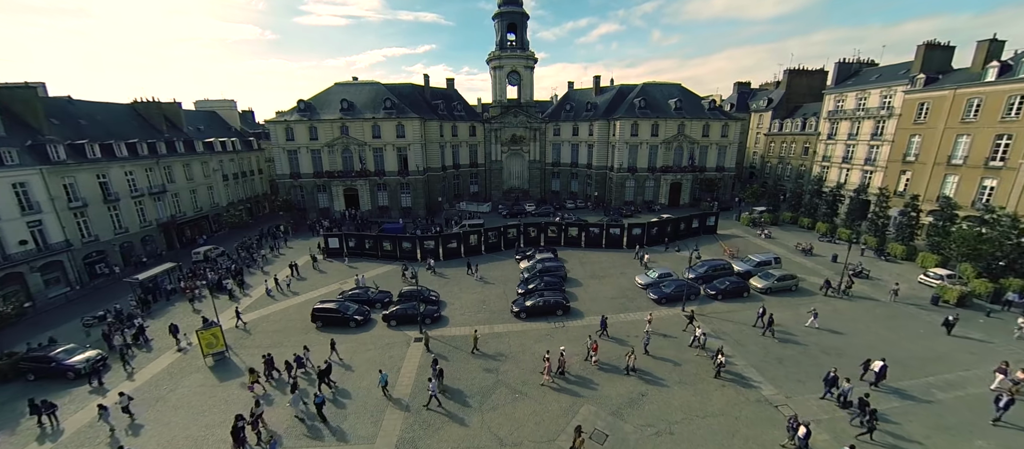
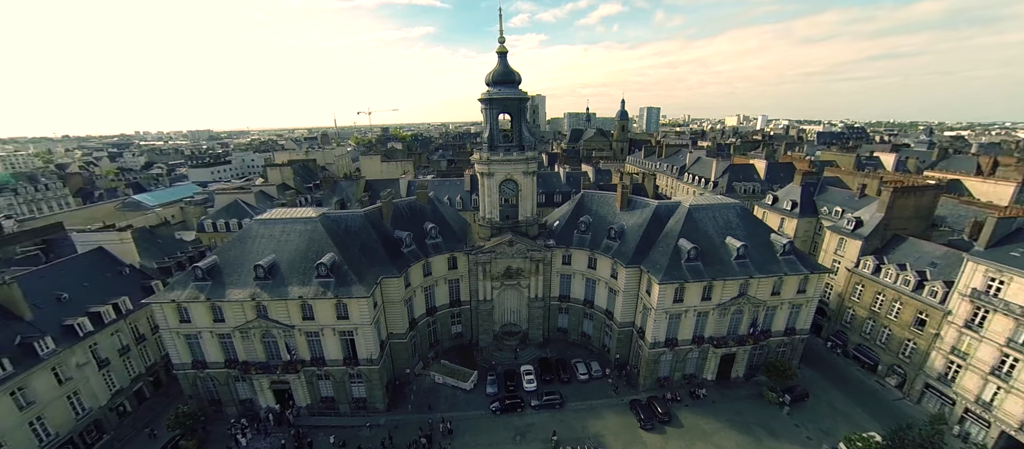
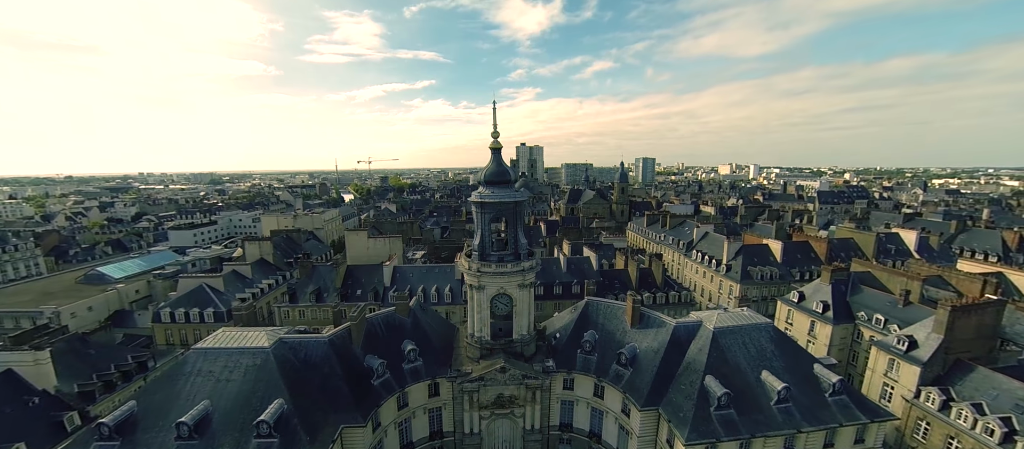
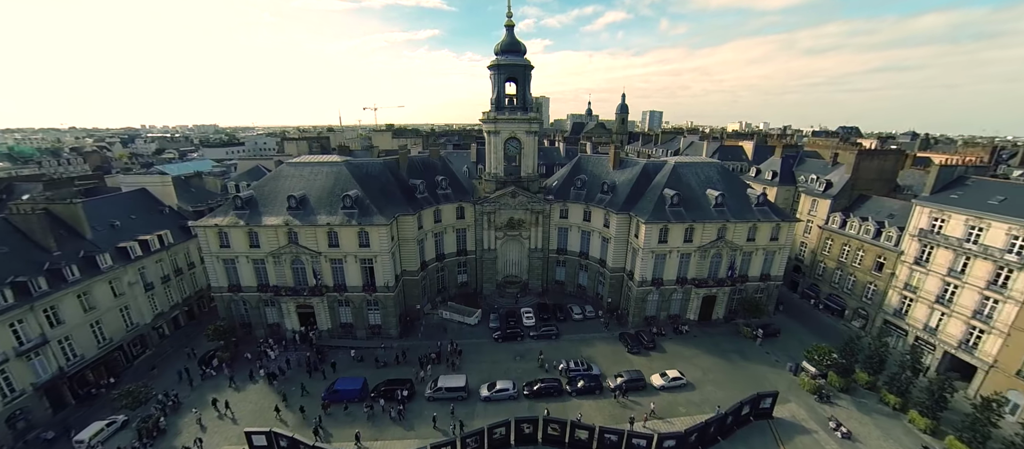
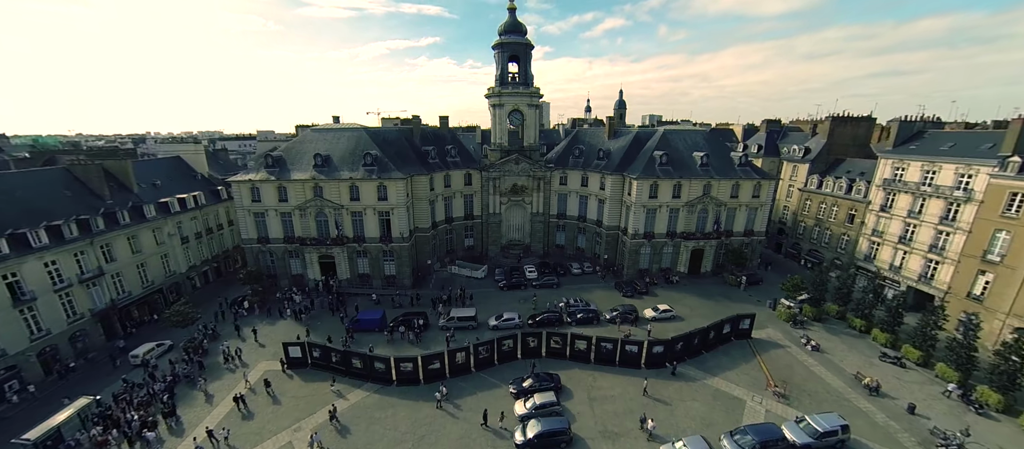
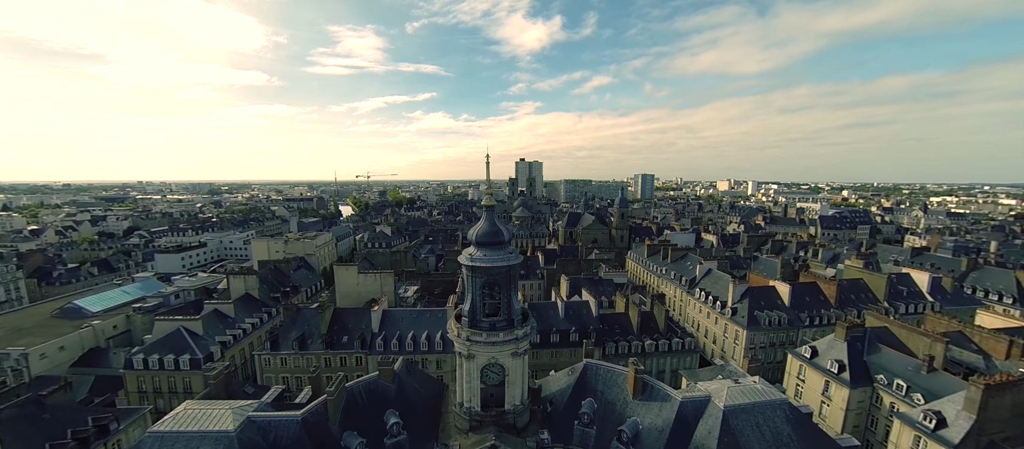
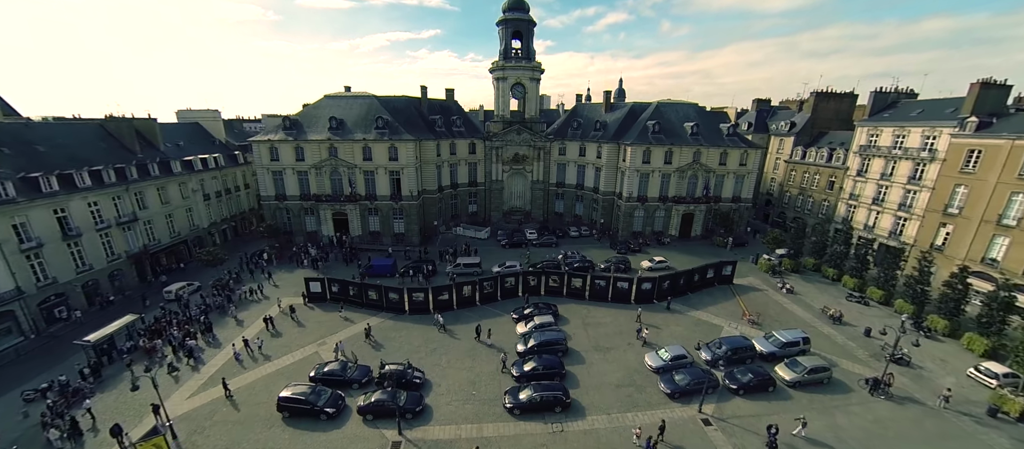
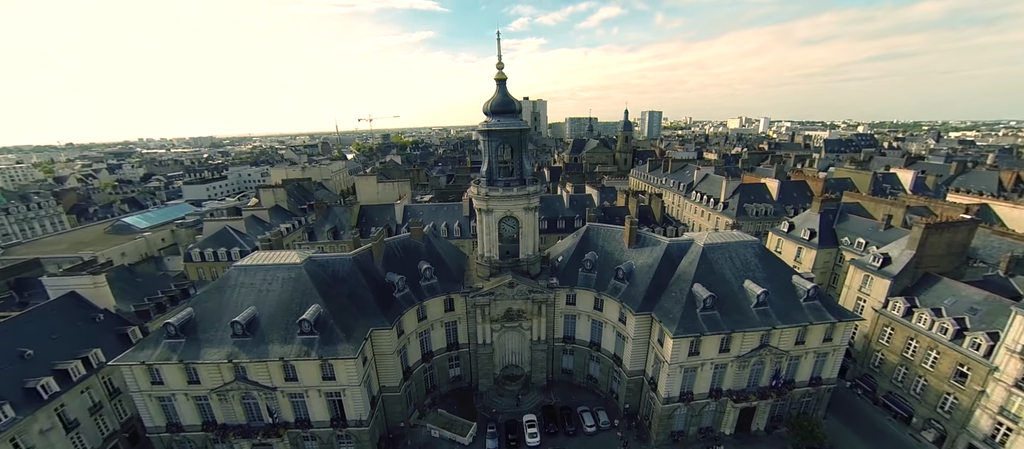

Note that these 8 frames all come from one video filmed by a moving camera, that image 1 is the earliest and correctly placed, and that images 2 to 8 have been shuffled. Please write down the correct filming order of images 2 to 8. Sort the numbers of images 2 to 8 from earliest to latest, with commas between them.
7, 5, 4, 2, 8, 3, 6
